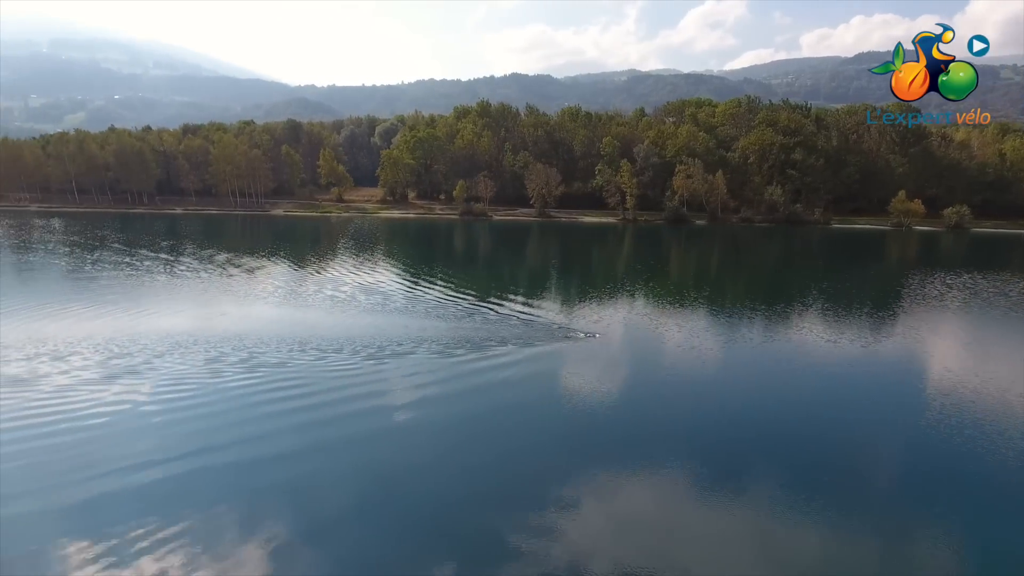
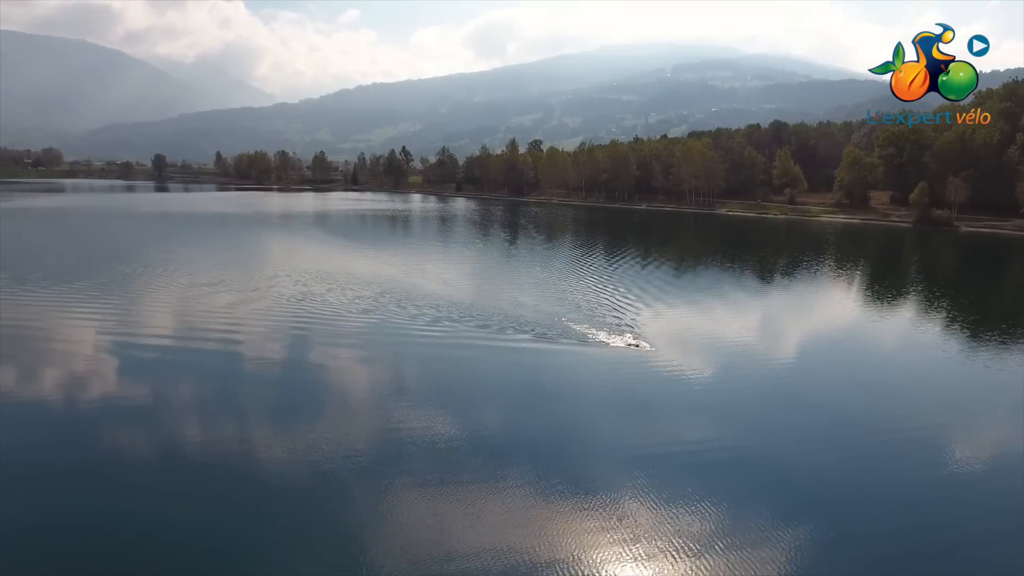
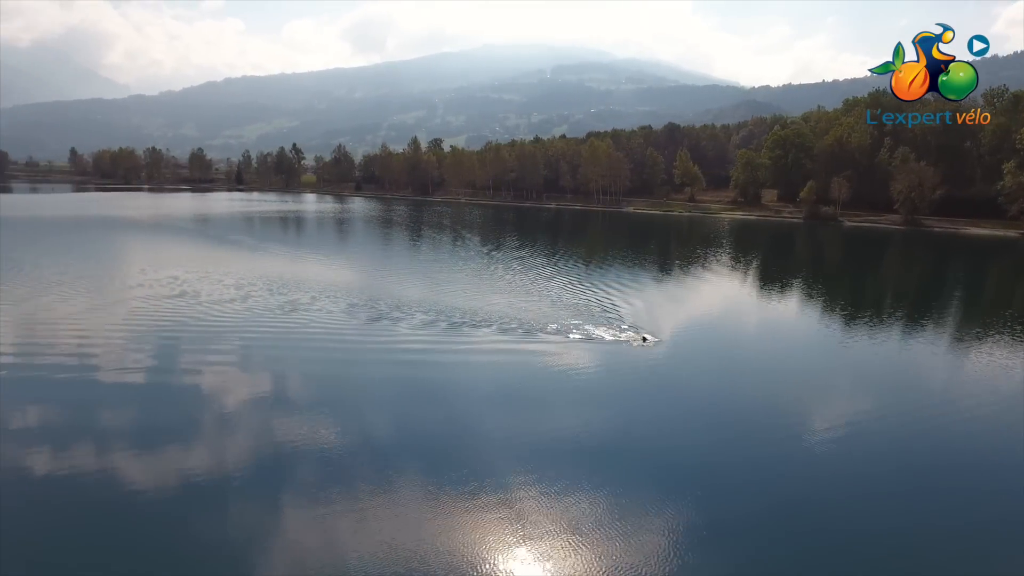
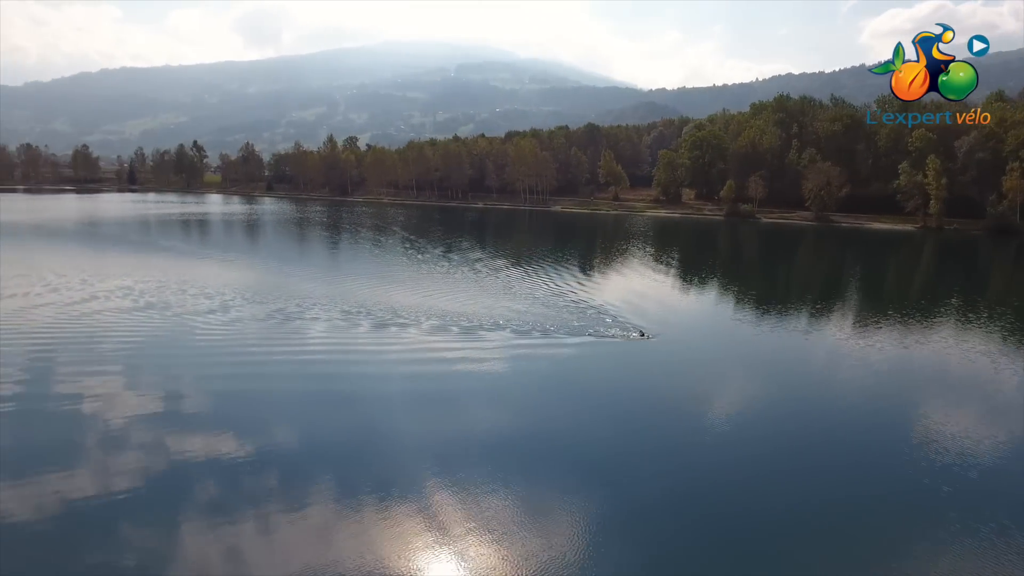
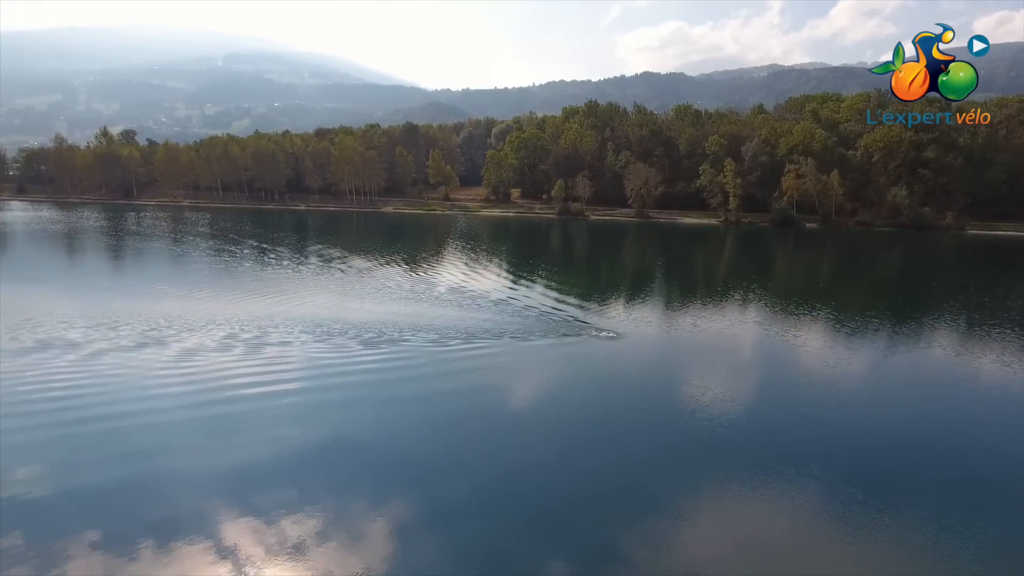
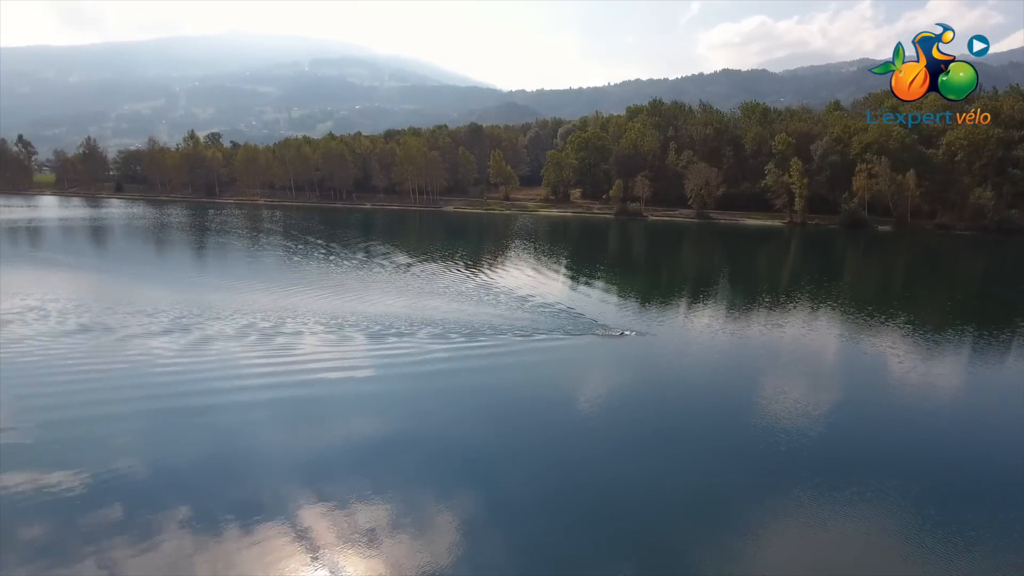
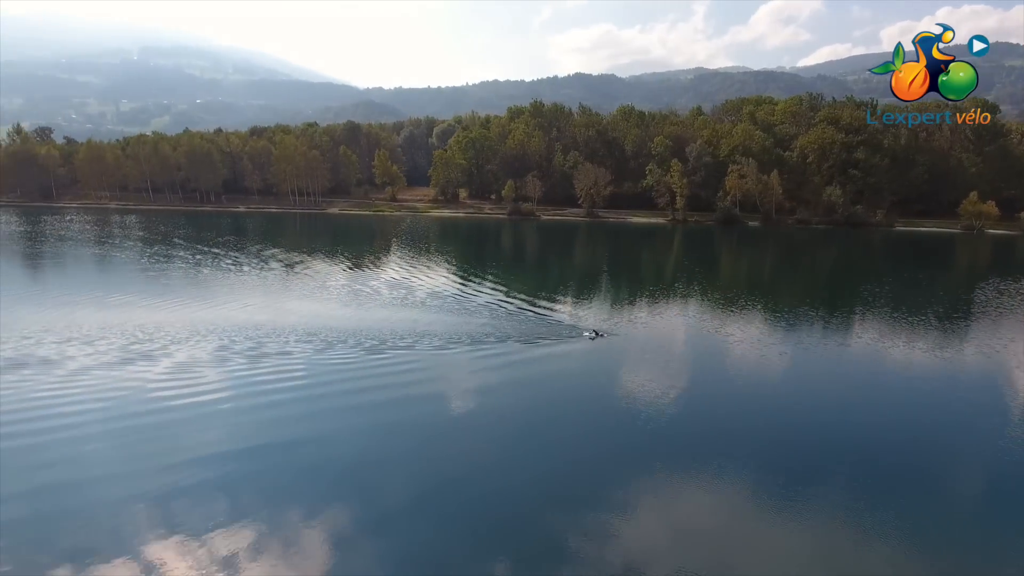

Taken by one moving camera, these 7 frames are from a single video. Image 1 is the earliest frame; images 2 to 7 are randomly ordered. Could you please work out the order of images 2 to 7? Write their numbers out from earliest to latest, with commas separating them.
7, 5, 6, 4, 3, 2
